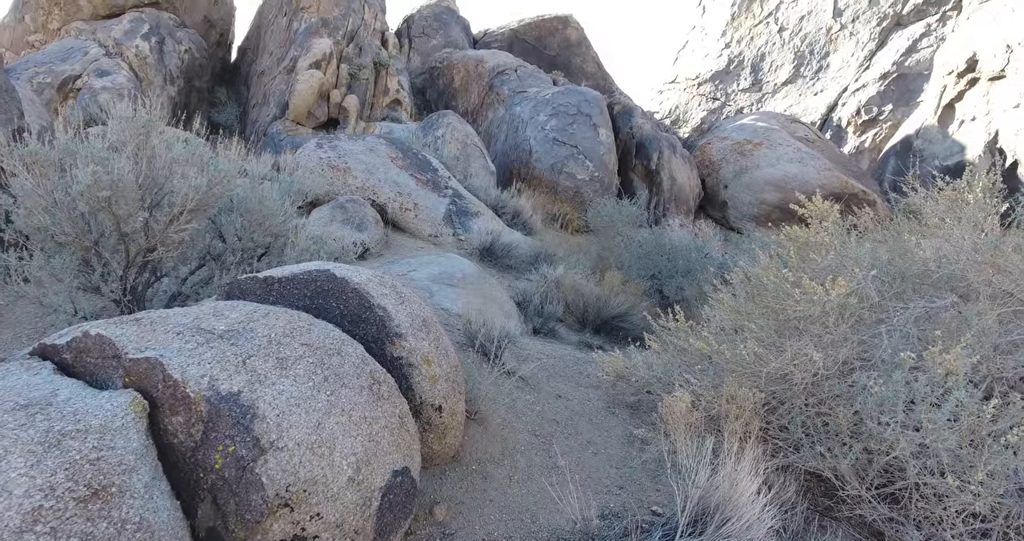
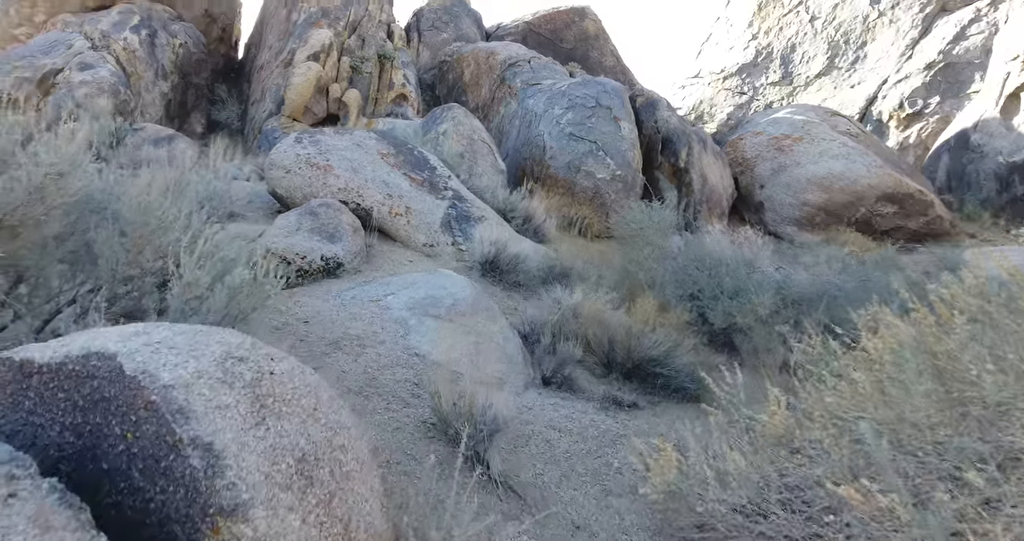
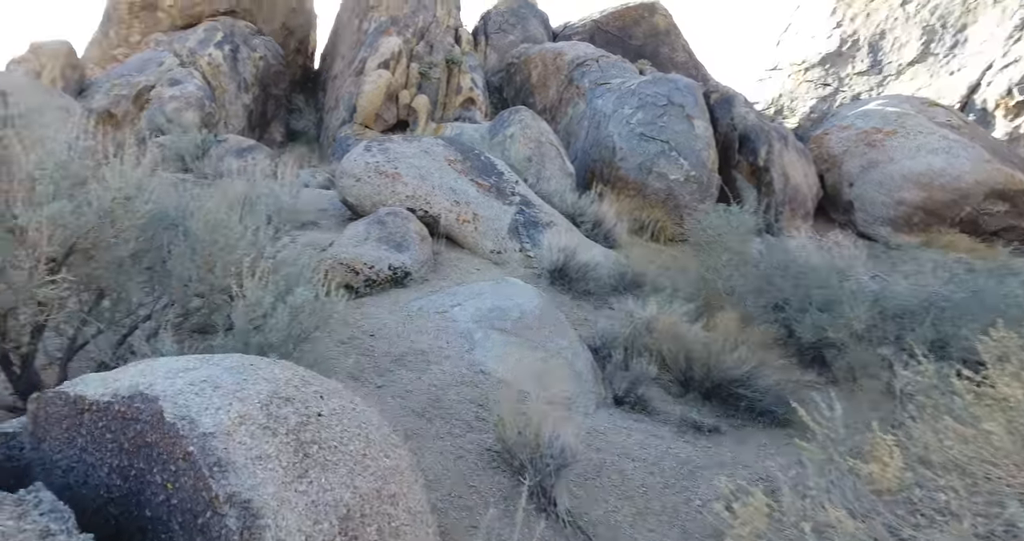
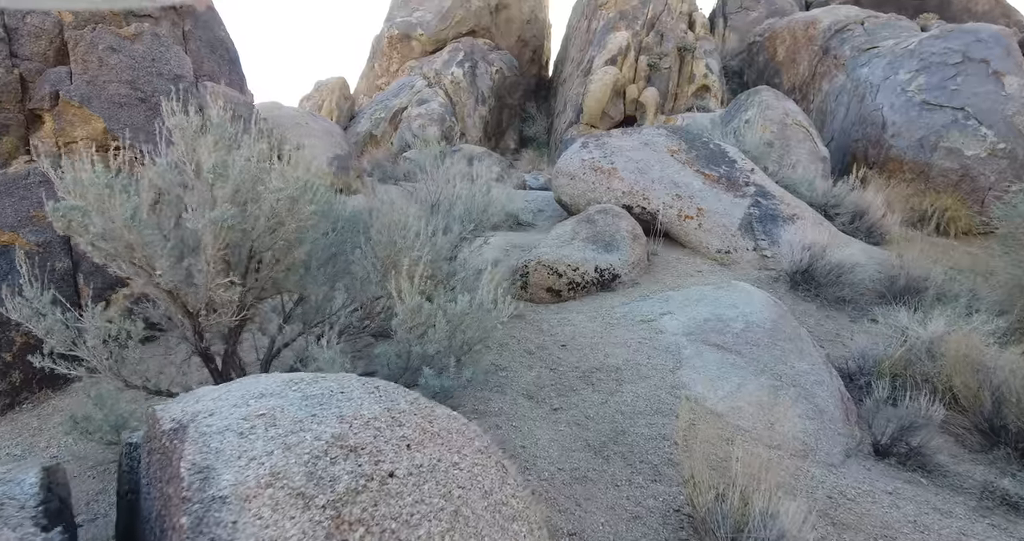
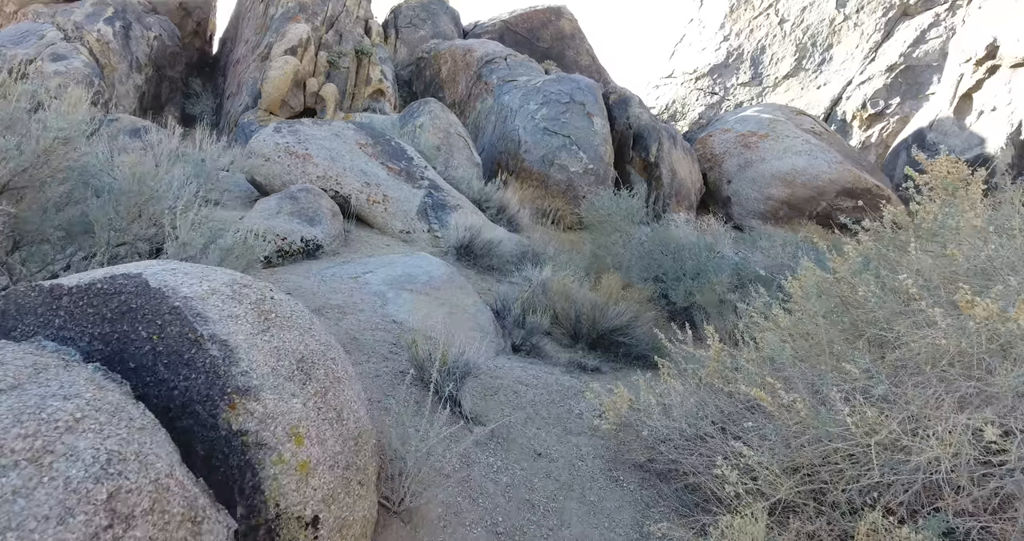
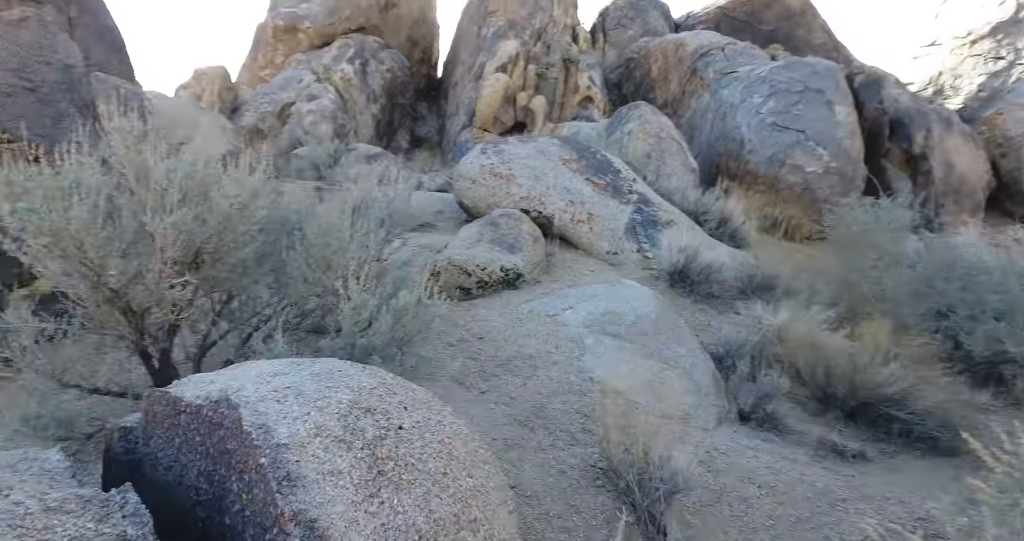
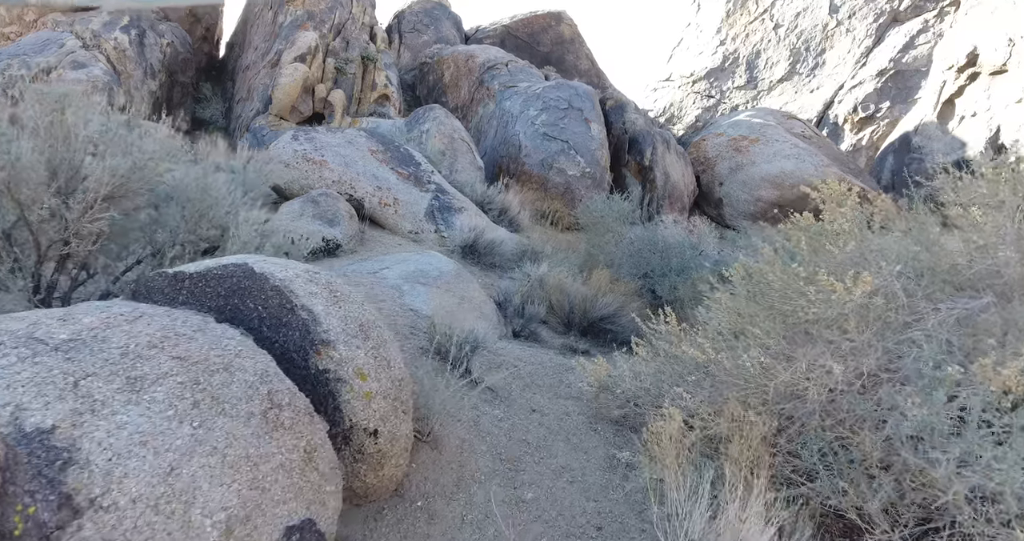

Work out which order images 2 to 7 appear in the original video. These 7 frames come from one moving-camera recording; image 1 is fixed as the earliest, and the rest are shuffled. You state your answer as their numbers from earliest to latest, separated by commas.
7, 5, 2, 3, 6, 4
